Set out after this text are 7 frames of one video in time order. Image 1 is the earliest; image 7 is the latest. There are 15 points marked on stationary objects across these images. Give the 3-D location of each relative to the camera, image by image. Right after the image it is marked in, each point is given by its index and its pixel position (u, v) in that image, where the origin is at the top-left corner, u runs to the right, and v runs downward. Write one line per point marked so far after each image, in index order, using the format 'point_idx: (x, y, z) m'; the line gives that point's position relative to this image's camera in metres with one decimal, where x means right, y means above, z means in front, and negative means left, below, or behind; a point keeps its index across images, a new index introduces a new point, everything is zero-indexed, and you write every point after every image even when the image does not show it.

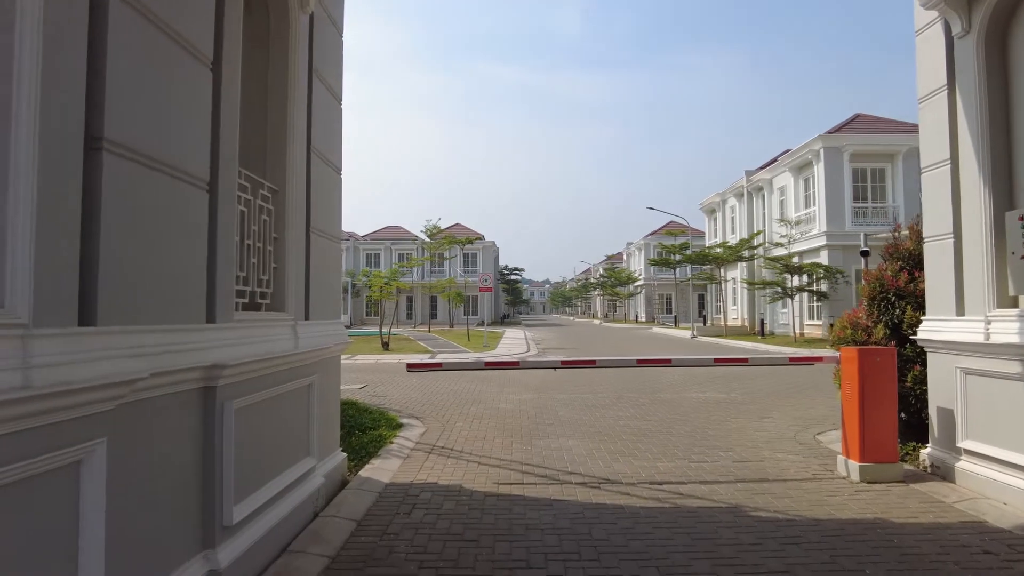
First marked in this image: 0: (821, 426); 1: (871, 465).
0: (+4.2, -1.8, +8.5) m
1: (+3.3, -1.6, +5.8) m
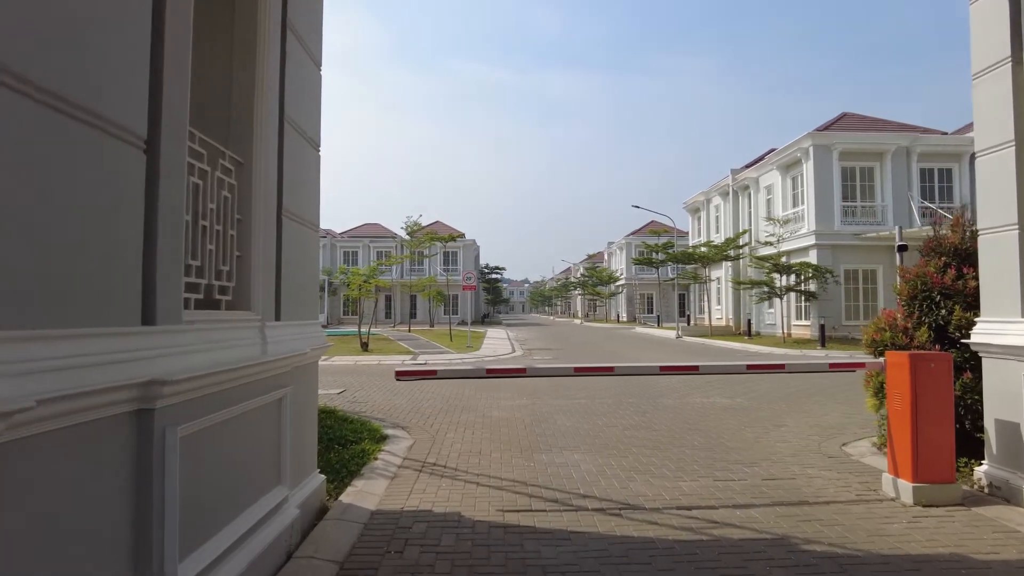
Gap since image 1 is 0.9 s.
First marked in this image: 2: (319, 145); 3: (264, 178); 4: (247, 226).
0: (+4.1, -1.8, +7.9) m
1: (+3.4, -1.6, +5.1) m
2: (-1.7, +1.2, +5.4) m
3: (-1.6, +0.7, +4.1) m
4: (-1.7, +0.4, +4.0) m
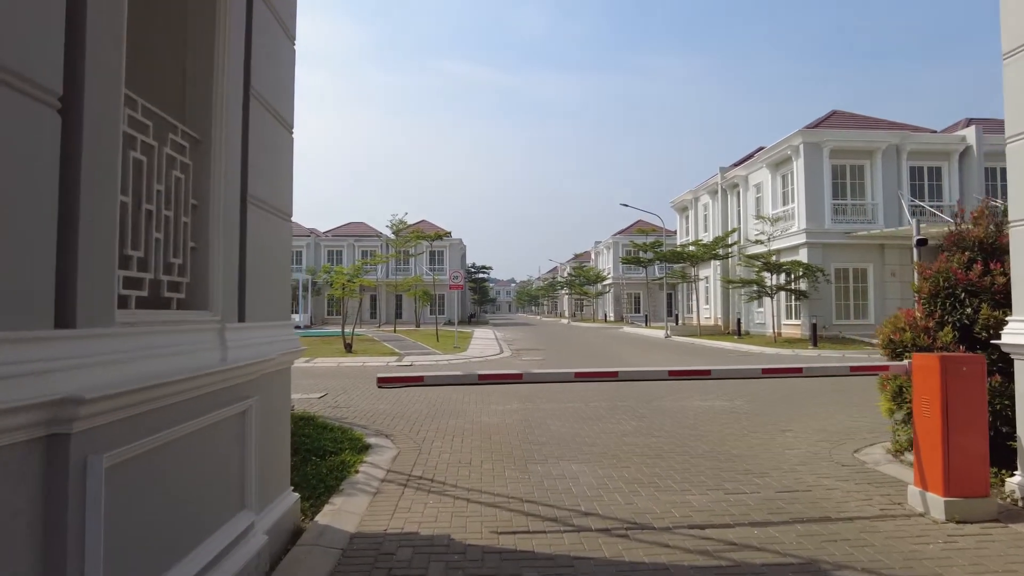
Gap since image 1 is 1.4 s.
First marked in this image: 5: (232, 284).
0: (+4.0, -1.8, +7.5) m
1: (+3.3, -1.6, +4.7) m
2: (-1.7, +1.3, +4.9) m
3: (-1.6, +0.7, +3.6) m
4: (-1.7, +0.4, +3.5) m
5: (-1.6, 0.0, +3.7) m
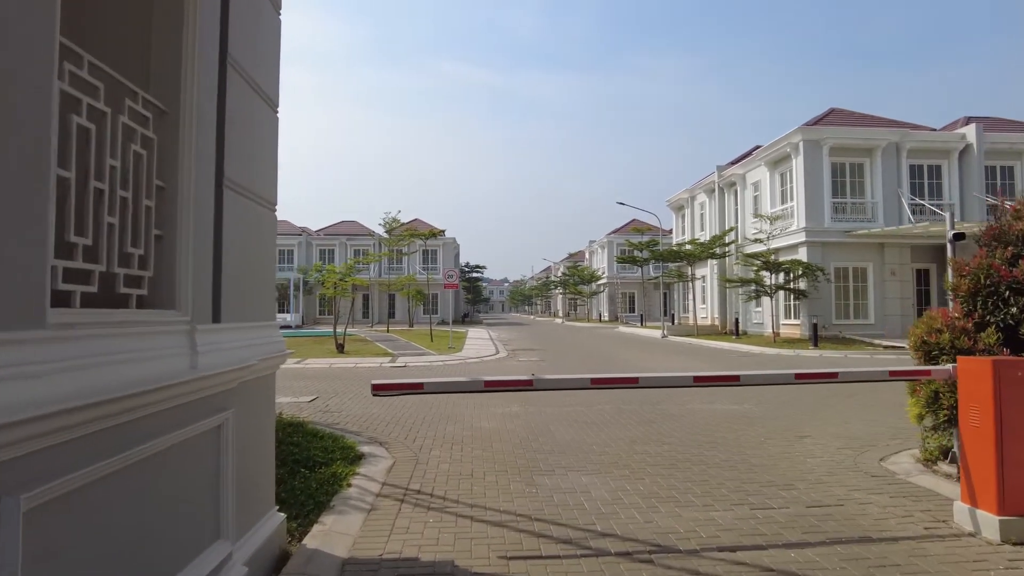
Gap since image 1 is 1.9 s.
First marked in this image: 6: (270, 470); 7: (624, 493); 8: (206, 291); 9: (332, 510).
0: (+4.1, -1.8, +7.0) m
1: (+3.4, -1.6, +4.2) m
2: (-1.6, +1.3, +4.4) m
3: (-1.6, +0.8, +3.1) m
4: (-1.6, +0.4, +3.0) m
5: (-1.6, 0.0, +3.2) m
6: (-1.6, -1.2, +4.2) m
7: (+1.0, -1.8, +5.4) m
8: (-1.6, 0.0, +3.2) m
9: (-1.4, -1.7, +4.9) m
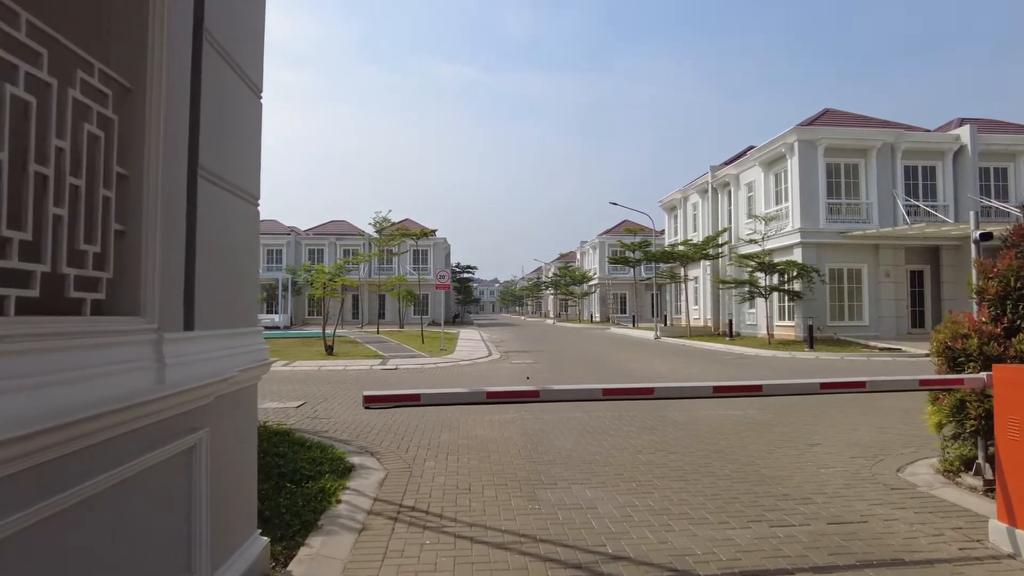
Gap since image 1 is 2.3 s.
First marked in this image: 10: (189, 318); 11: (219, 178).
0: (+4.1, -1.8, +6.7) m
1: (+3.4, -1.6, +3.9) m
2: (-1.6, +1.3, +4.0) m
3: (-1.5, +0.8, +2.7) m
4: (-1.6, +0.4, +2.6) m
5: (-1.5, 0.0, +2.8) m
6: (-1.6, -1.2, +3.8) m
7: (+1.0, -1.8, +5.1) m
8: (-1.5, 0.0, +2.8) m
9: (-1.4, -1.8, +4.5) m
10: (-1.5, -0.1, +3.0) m
11: (-1.5, +0.6, +3.3) m
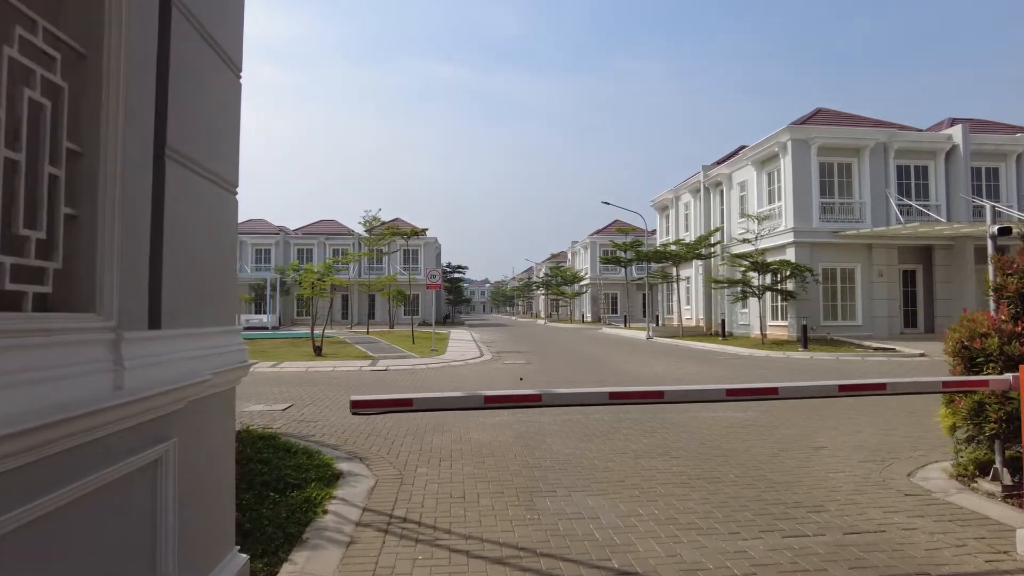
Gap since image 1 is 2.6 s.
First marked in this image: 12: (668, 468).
0: (+4.0, -1.8, +6.5) m
1: (+3.4, -1.6, +3.7) m
2: (-1.6, +1.3, +3.7) m
3: (-1.5, +0.8, +2.4) m
4: (-1.5, +0.5, +2.3) m
5: (-1.5, +0.1, +2.5) m
6: (-1.6, -1.2, +3.5) m
7: (+1.0, -1.8, +4.8) m
8: (-1.5, 0.0, +2.5) m
9: (-1.4, -1.7, +4.2) m
10: (-1.5, -0.1, +2.7) m
11: (-1.5, +0.6, +3.0) m
12: (+1.6, -1.8, +6.3) m
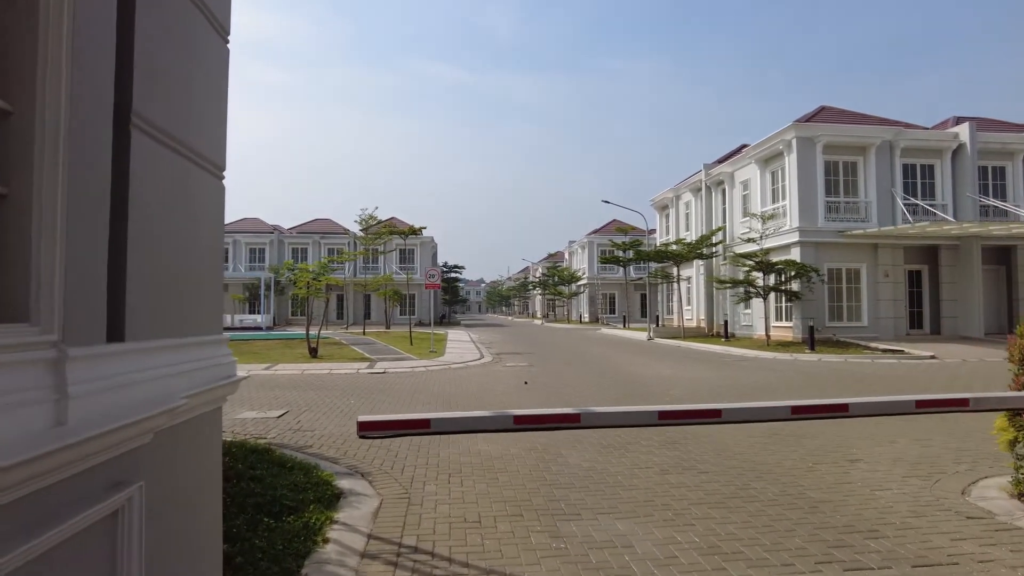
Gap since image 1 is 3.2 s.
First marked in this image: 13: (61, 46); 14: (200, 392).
0: (+4.2, -1.8, +6.0) m
1: (+3.6, -1.6, +3.2) m
2: (-1.4, +1.3, +3.2) m
3: (-1.3, +0.8, +1.9) m
4: (-1.4, +0.5, +1.8) m
5: (-1.3, +0.1, +2.0) m
6: (-1.4, -1.2, +2.9) m
7: (+1.1, -1.8, +4.3) m
8: (-1.3, 0.0, +2.0) m
9: (-1.2, -1.7, +3.7) m
10: (-1.3, -0.1, +2.1) m
11: (-1.4, +0.6, +2.5) m
12: (+1.7, -1.8, +5.7) m
13: (-1.3, +0.7, +1.8) m
14: (-1.3, -0.5, +2.8) m
